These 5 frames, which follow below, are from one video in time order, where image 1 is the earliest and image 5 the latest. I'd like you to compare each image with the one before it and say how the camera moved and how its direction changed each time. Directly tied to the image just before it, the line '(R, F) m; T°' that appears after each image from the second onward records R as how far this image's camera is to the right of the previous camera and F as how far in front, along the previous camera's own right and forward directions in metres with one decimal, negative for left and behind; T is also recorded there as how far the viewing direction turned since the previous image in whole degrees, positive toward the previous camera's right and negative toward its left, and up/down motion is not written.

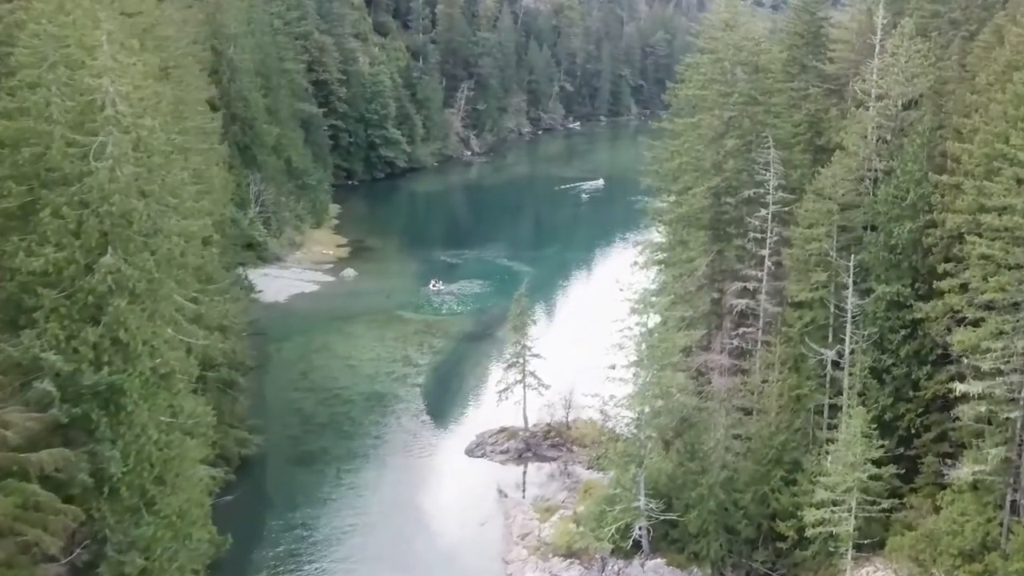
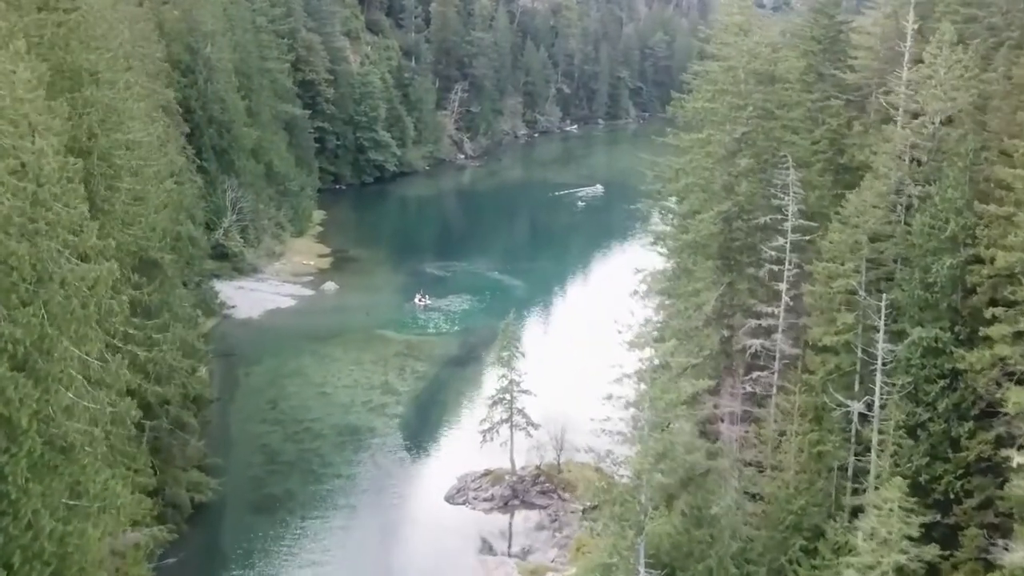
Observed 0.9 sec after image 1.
(+0.3, +3.3) m; 0°
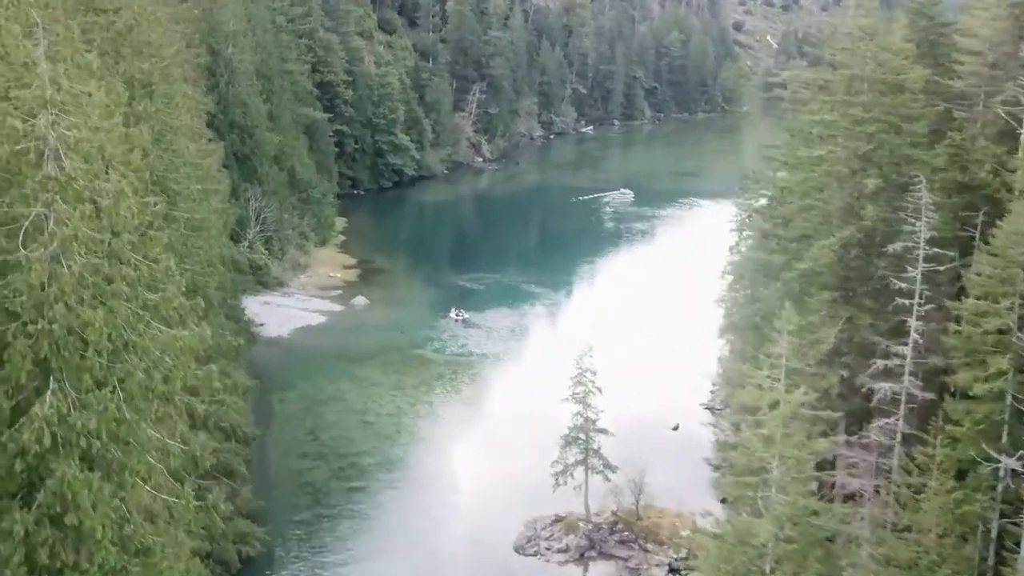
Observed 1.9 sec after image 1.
(-2.4, +2.8) m; 0°
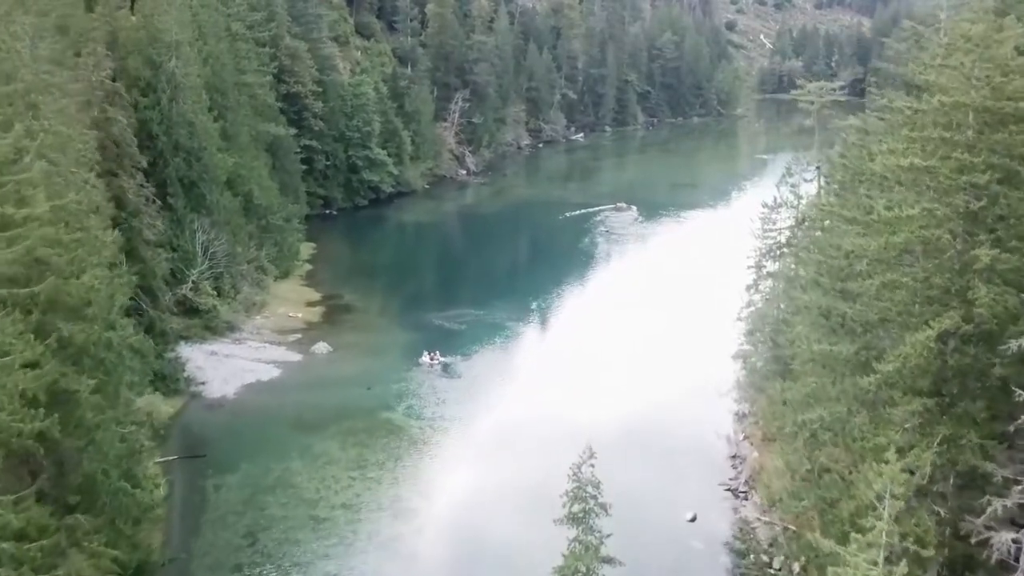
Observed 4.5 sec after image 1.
(+0.4, +6.5) m; +1°
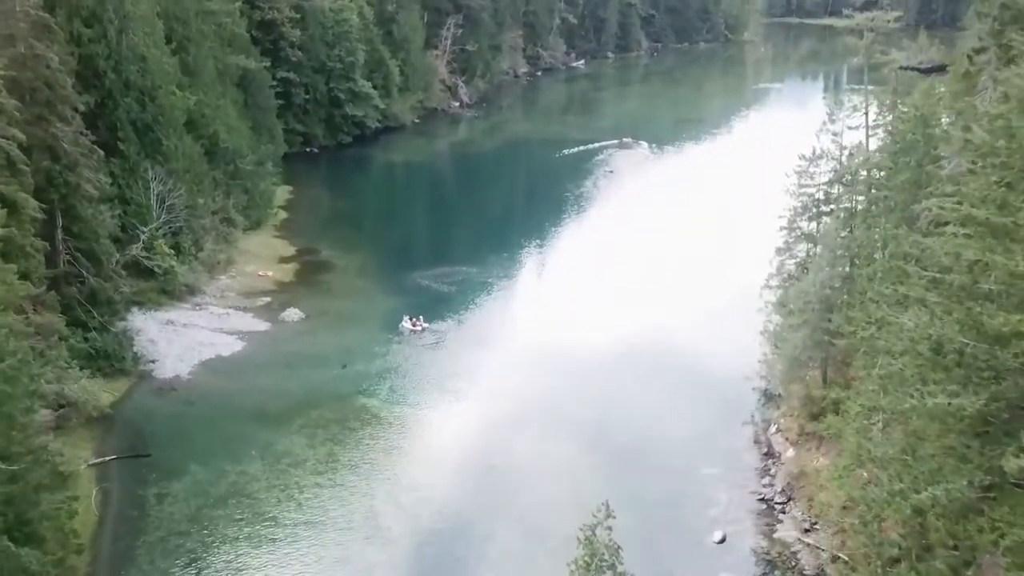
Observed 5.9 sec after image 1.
(+0.1, +5.3) m; 0°
